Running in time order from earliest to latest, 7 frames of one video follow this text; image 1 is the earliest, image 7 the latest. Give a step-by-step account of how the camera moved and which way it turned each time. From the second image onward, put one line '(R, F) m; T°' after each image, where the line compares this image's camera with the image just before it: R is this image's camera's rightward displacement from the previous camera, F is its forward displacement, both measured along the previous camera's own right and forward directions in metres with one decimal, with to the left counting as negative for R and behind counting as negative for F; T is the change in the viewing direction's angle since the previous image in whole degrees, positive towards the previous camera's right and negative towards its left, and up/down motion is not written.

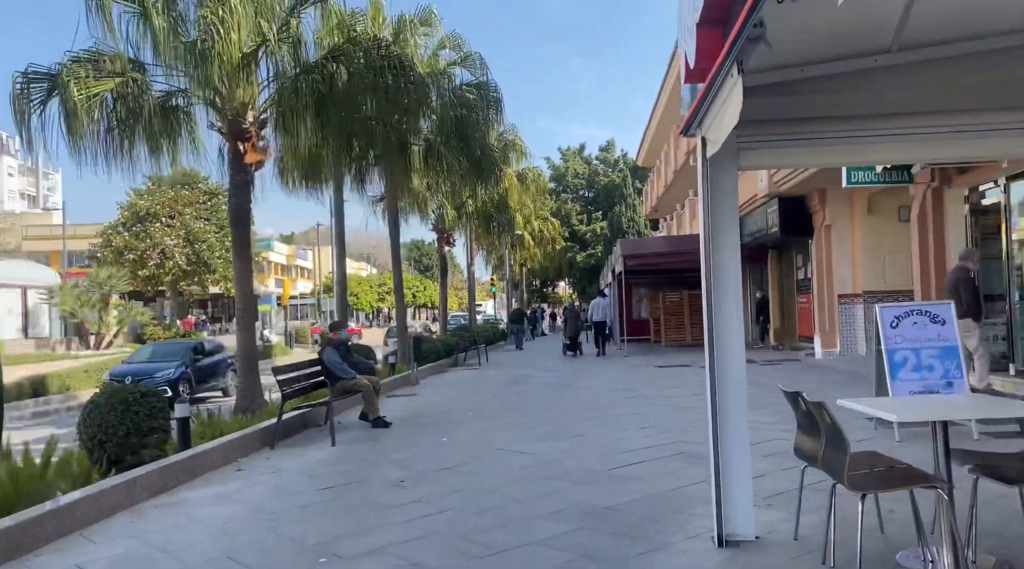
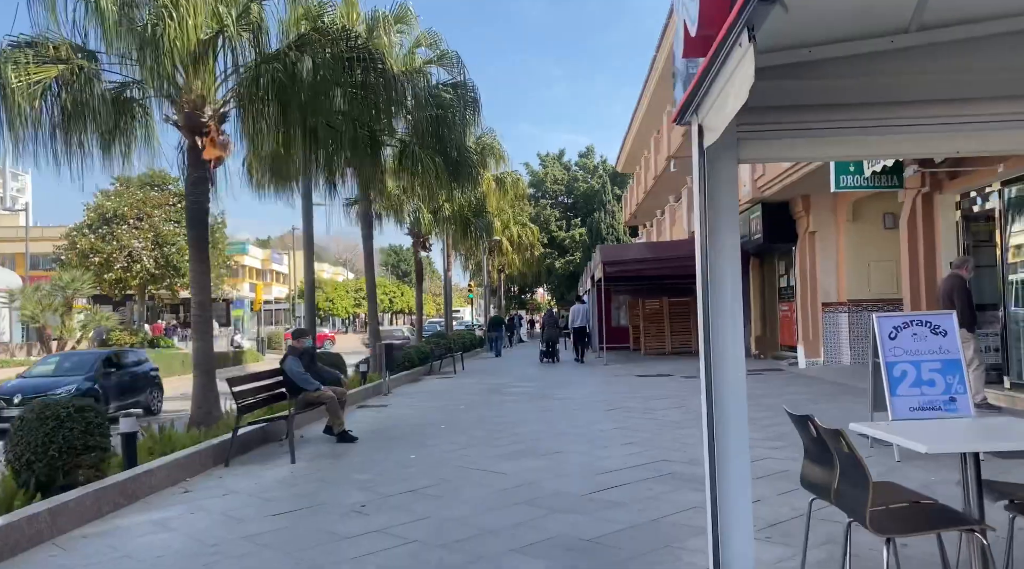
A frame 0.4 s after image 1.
(0.0, +0.5) m; +1°
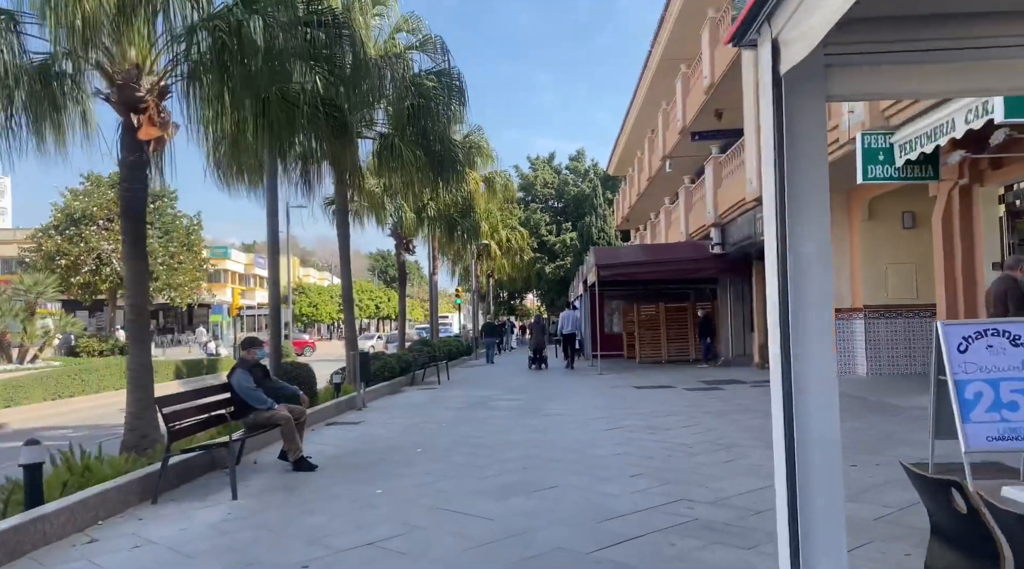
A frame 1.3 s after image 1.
(0.0, +1.3) m; +1°
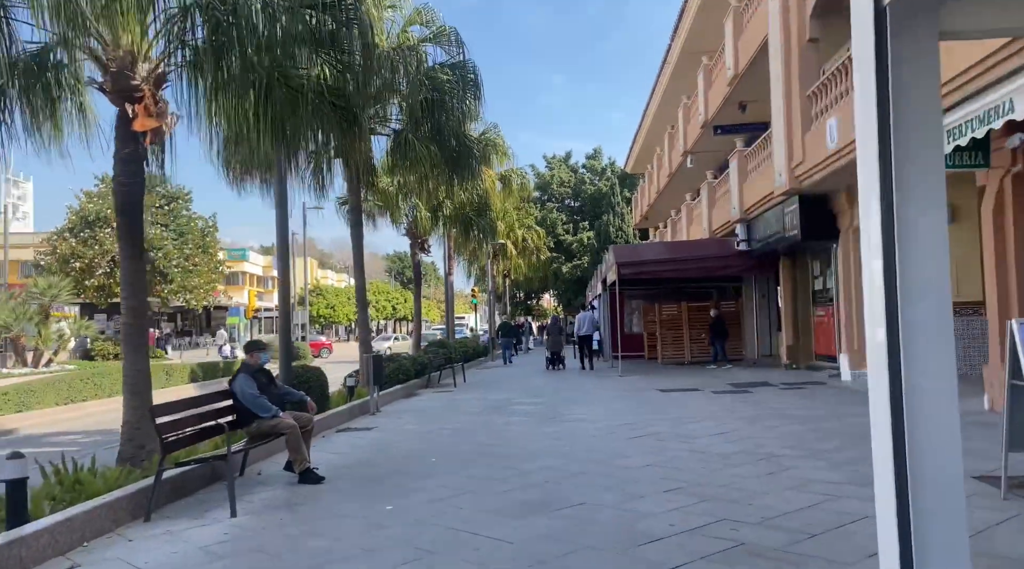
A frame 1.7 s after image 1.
(0.0, +0.5) m; -1°
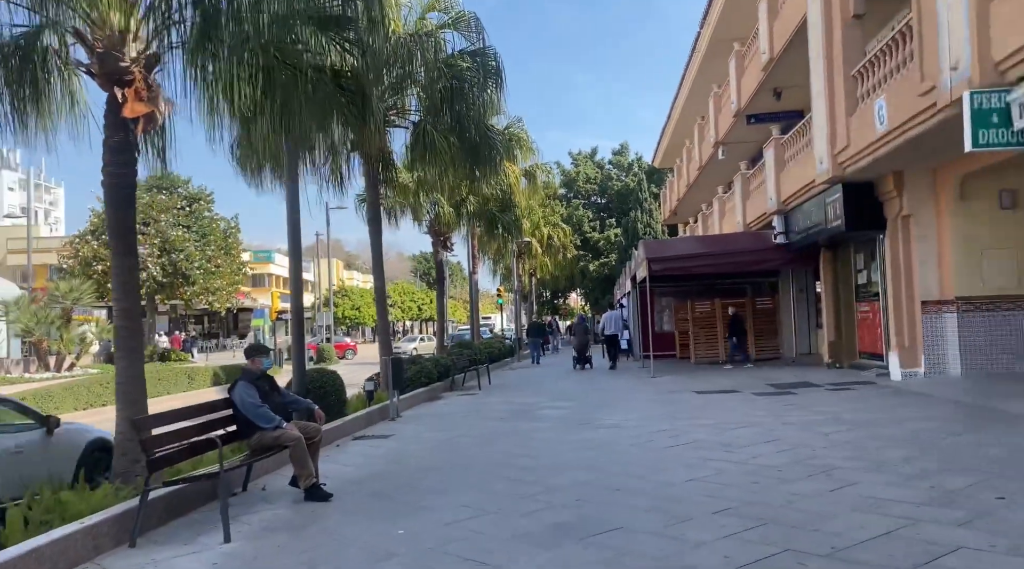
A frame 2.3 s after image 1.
(0.0, +0.7) m; -2°
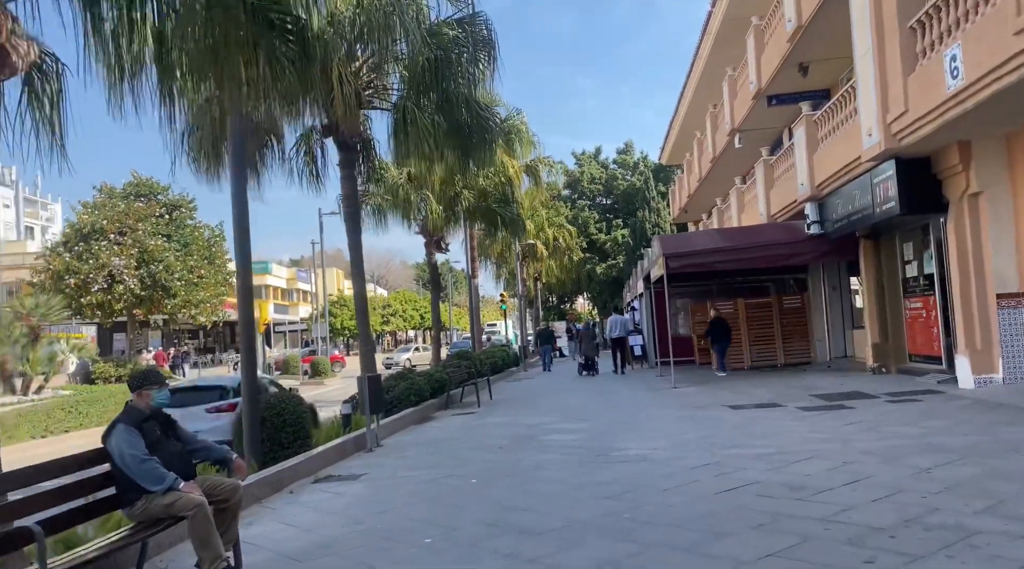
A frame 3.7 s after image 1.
(+0.1, +2.0) m; 0°
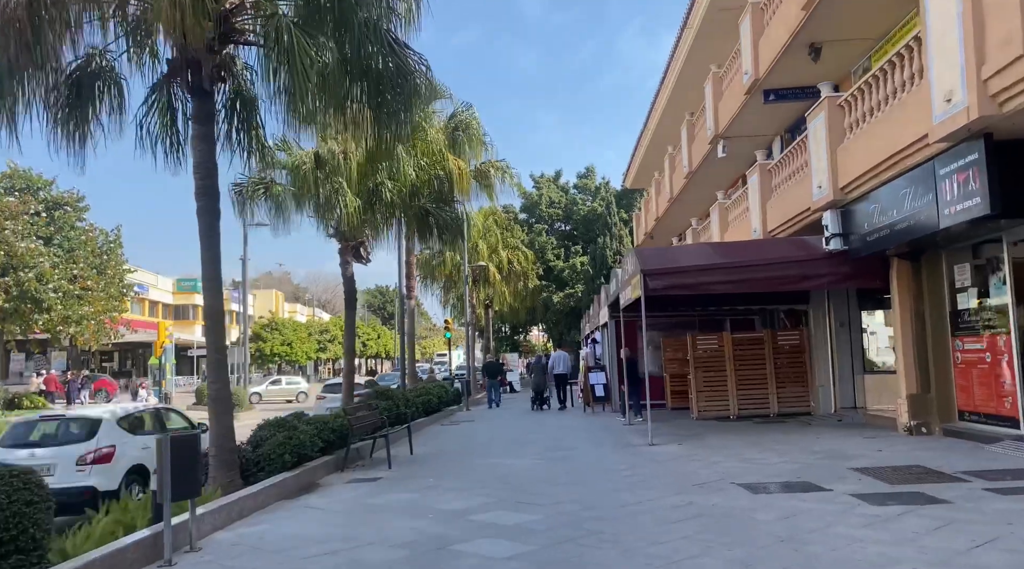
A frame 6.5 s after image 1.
(+0.4, +3.9) m; +3°
